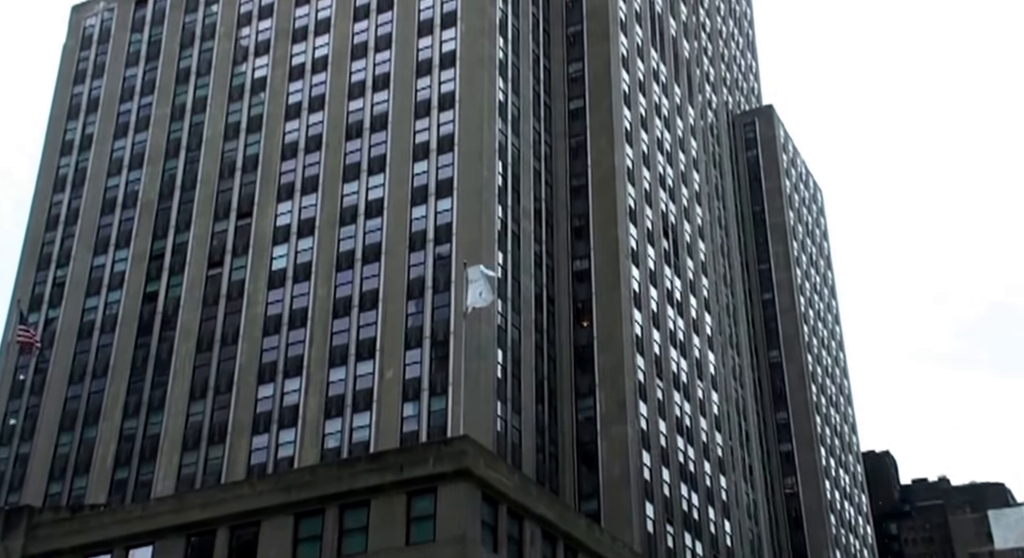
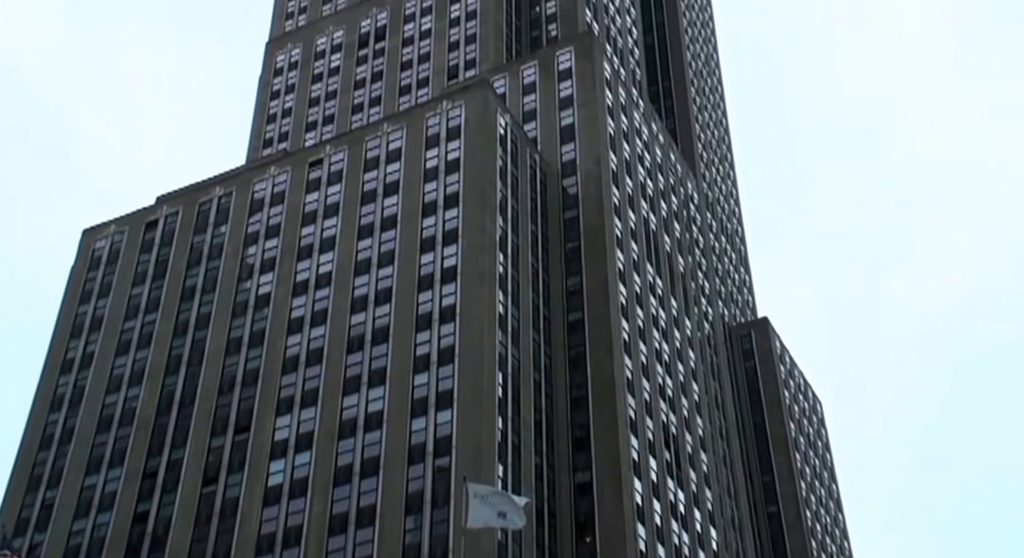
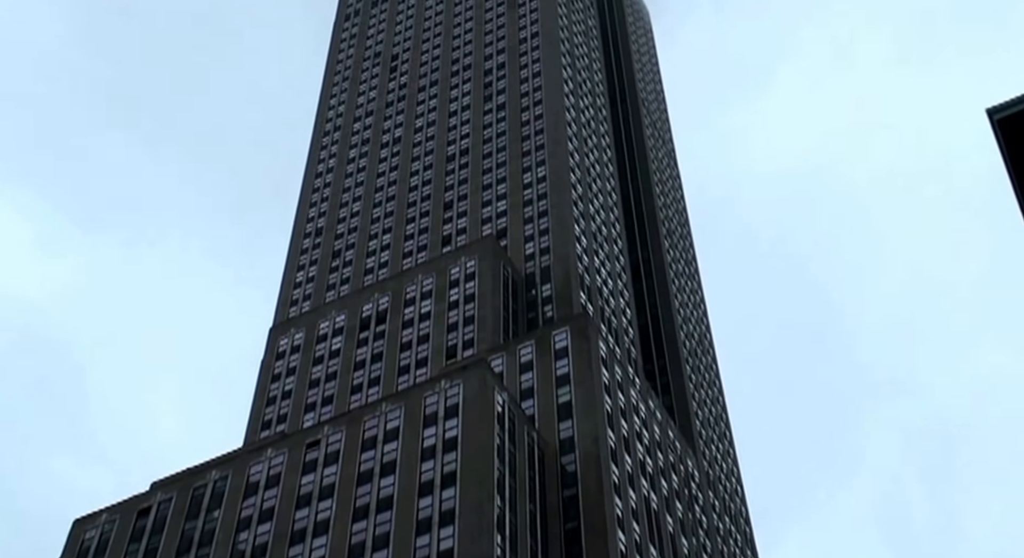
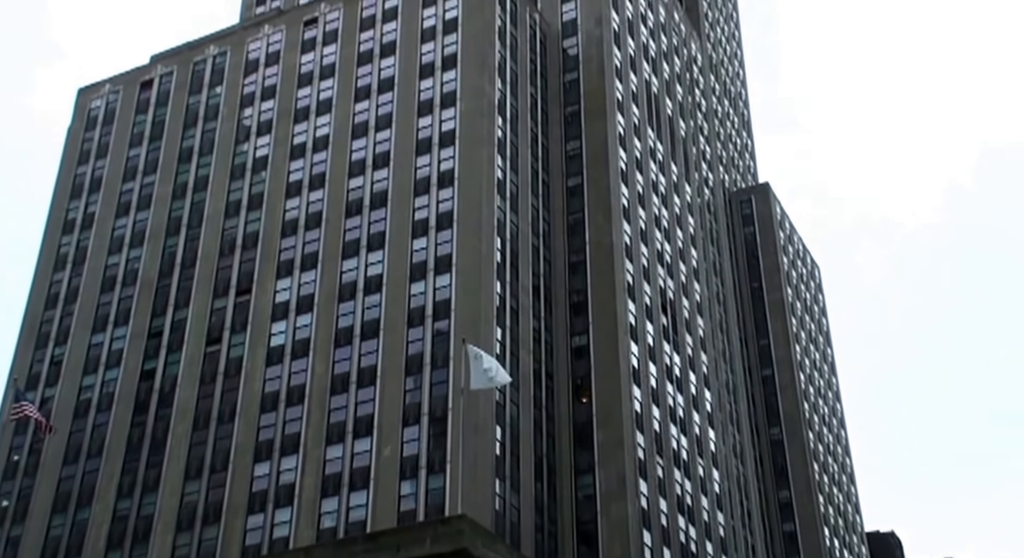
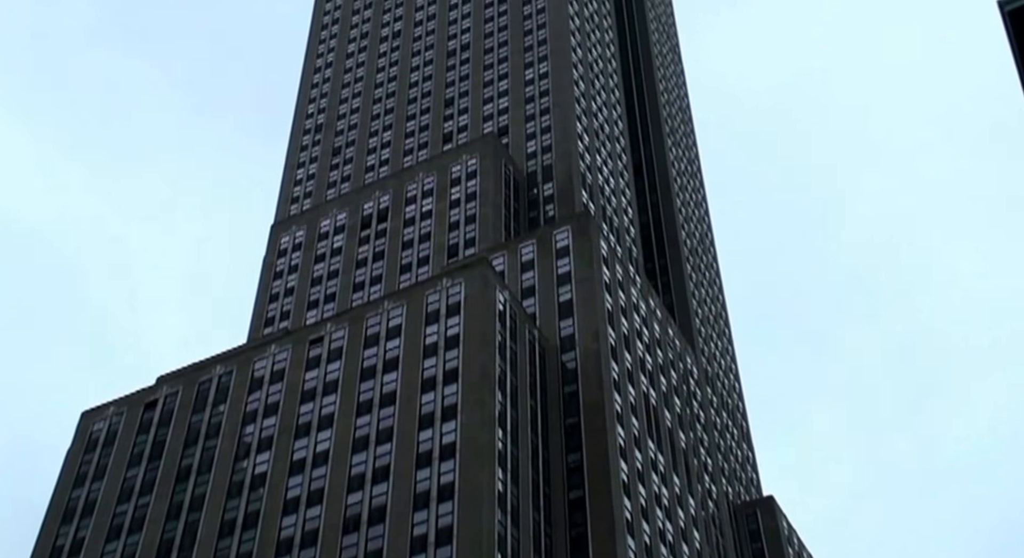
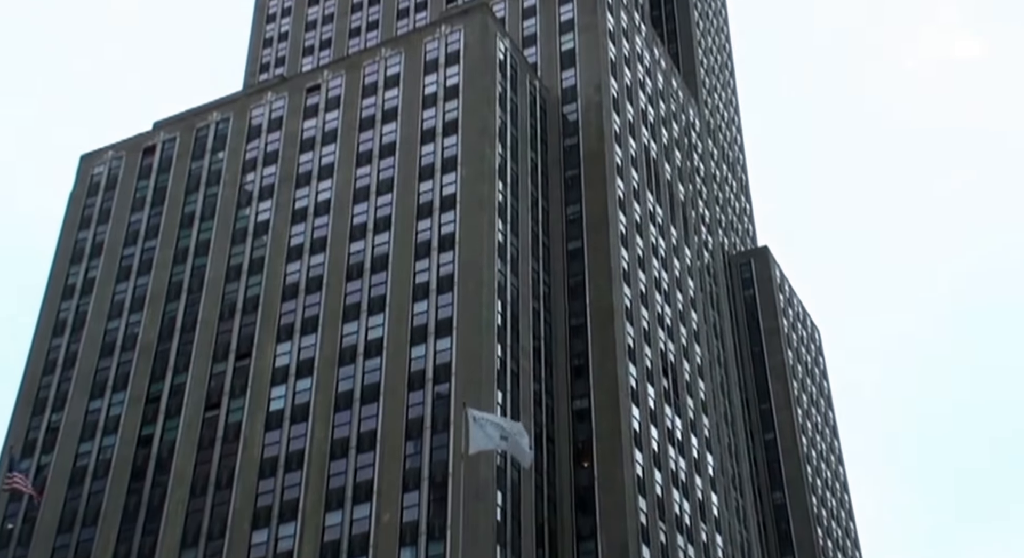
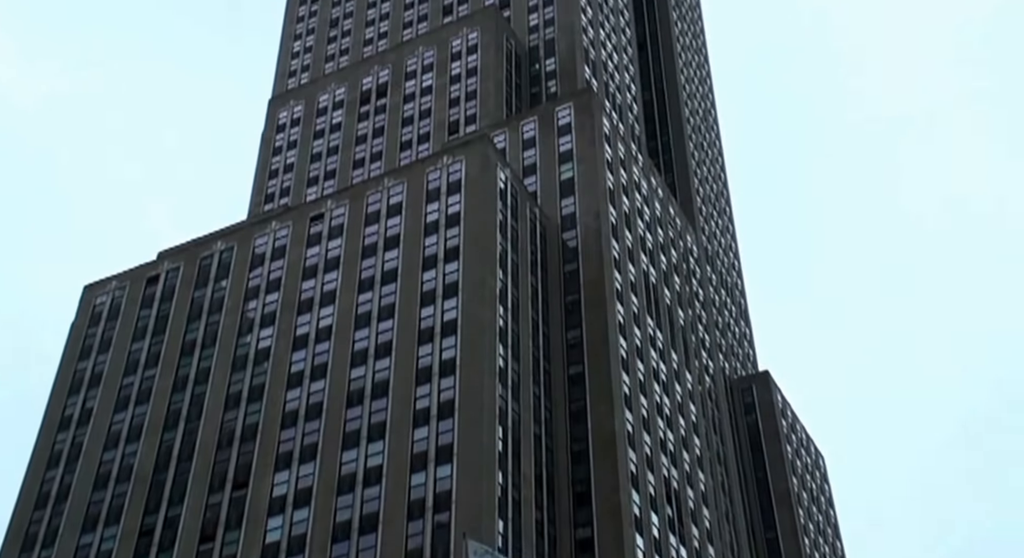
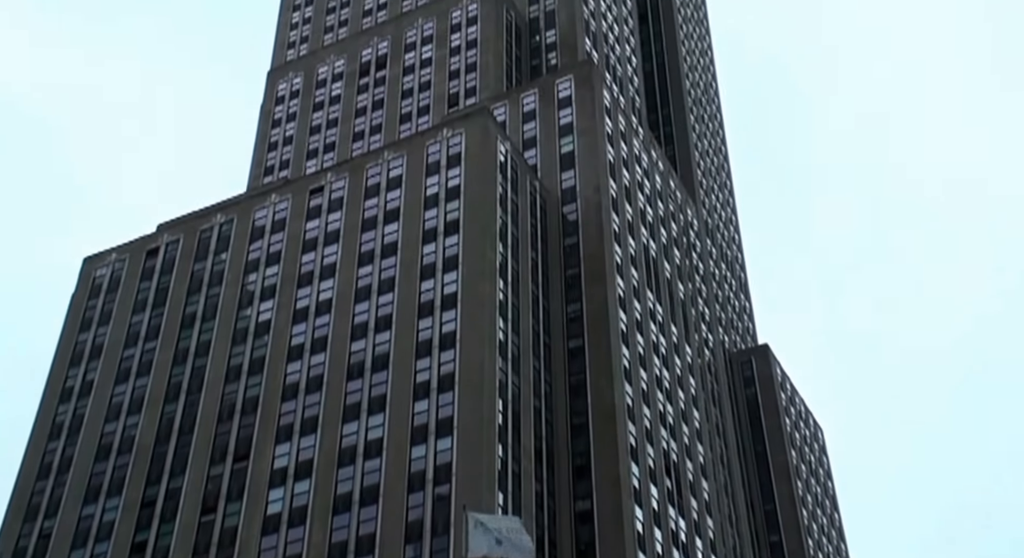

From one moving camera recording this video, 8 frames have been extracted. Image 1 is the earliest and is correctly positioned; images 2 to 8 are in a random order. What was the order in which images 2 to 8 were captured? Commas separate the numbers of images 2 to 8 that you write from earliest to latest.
4, 6, 2, 8, 7, 5, 3
